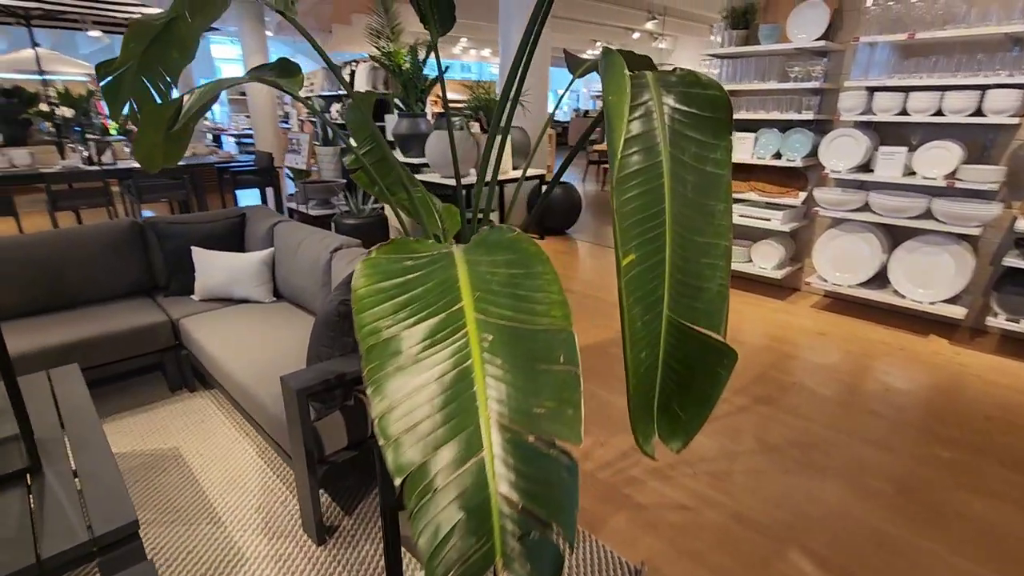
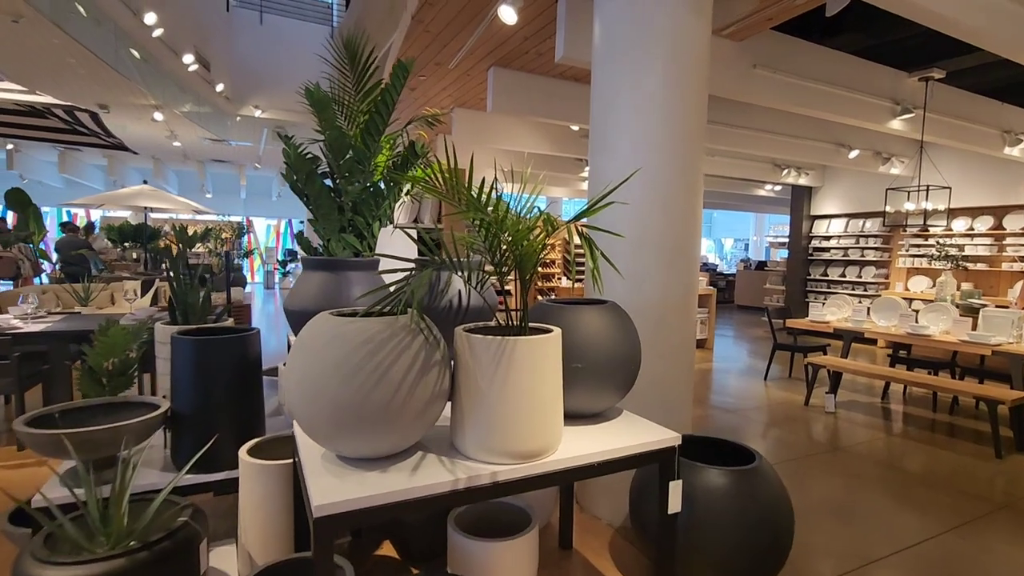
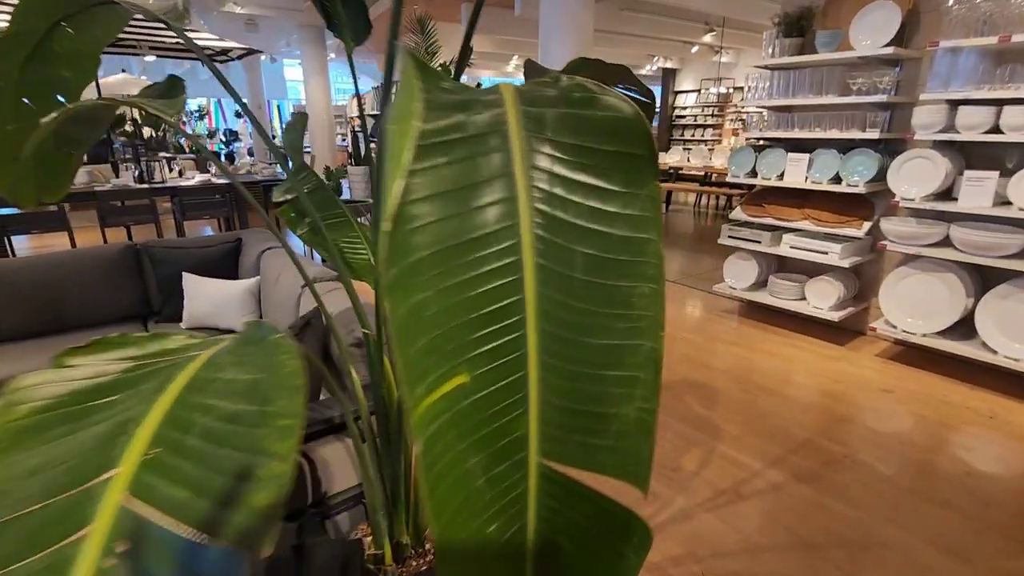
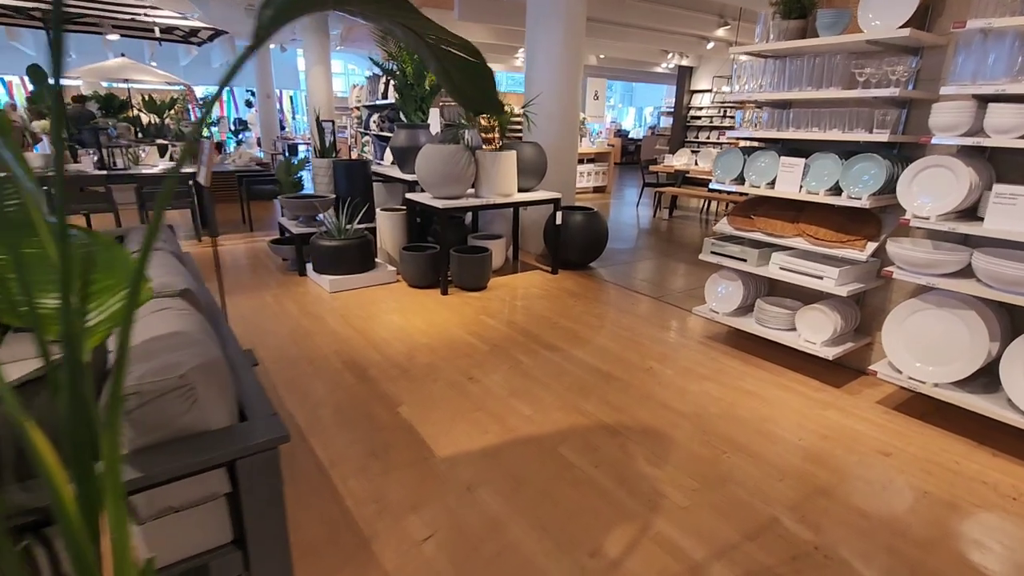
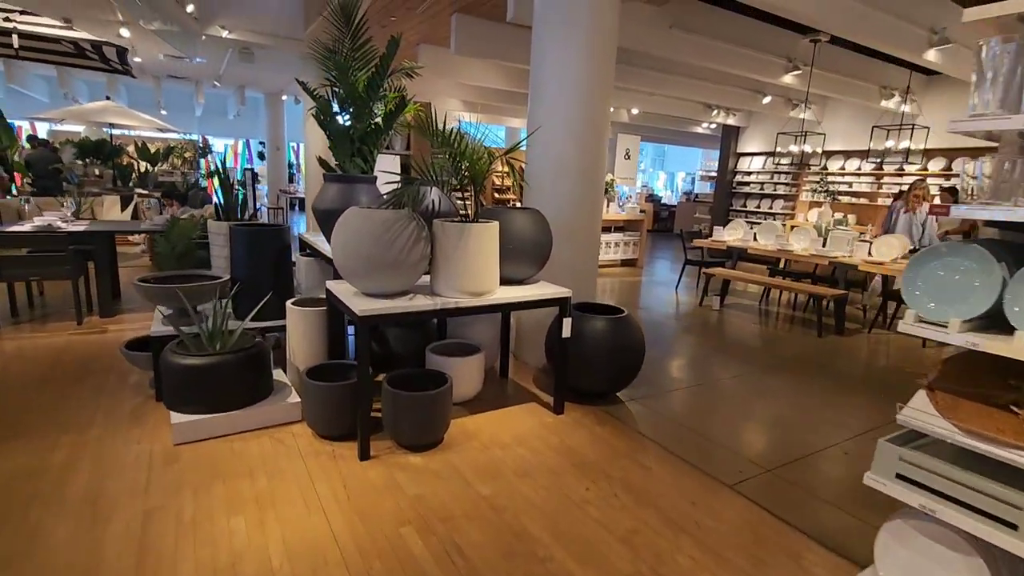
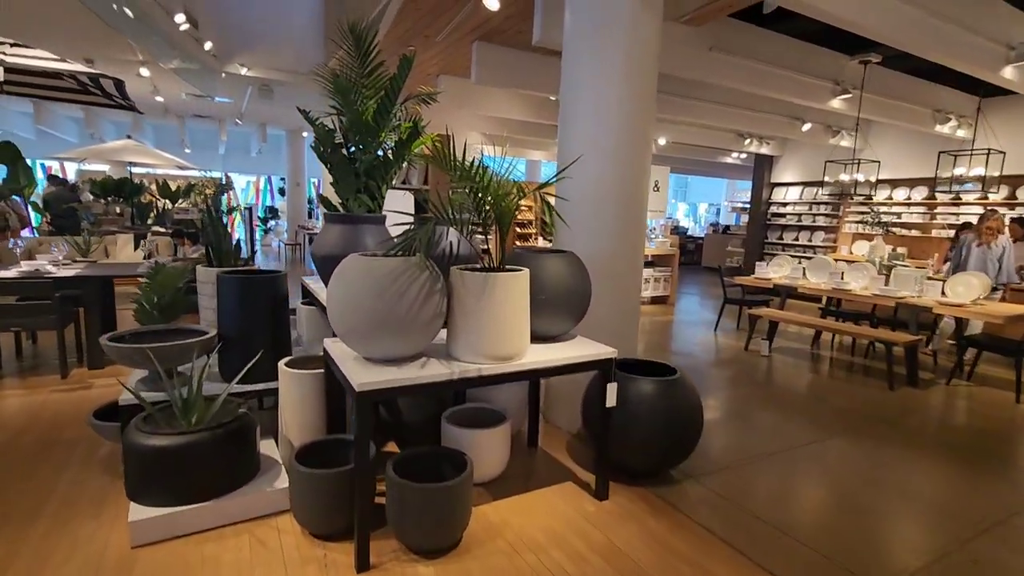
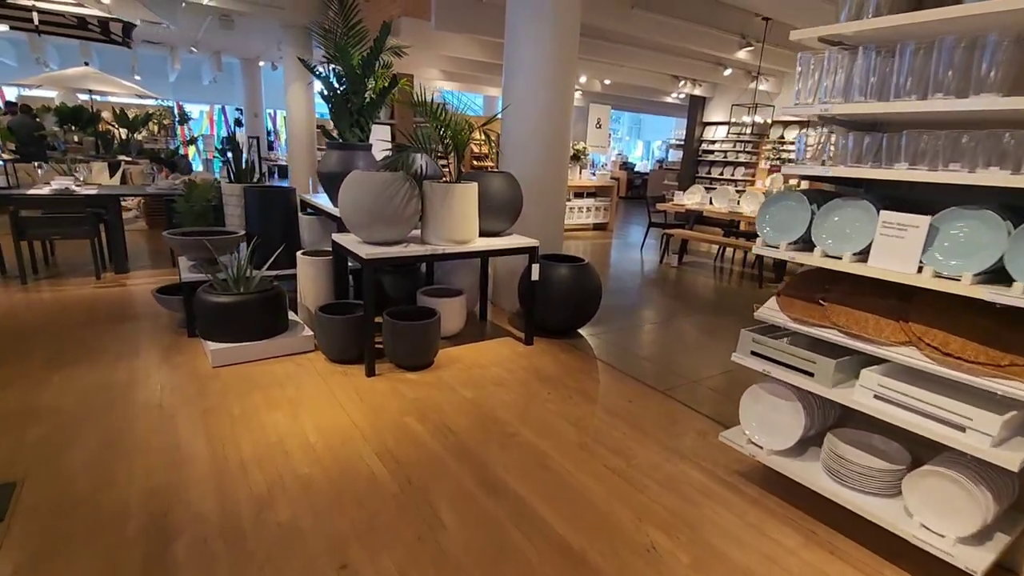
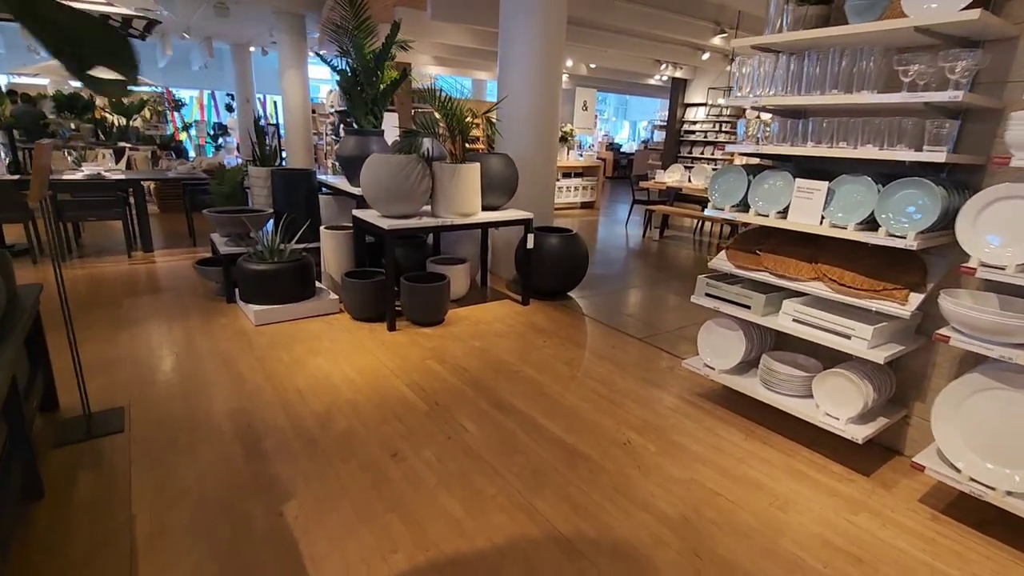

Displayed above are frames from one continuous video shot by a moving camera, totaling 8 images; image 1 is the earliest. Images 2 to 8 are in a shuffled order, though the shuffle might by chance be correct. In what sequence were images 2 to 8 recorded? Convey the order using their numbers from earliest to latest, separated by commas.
3, 4, 8, 7, 5, 6, 2
